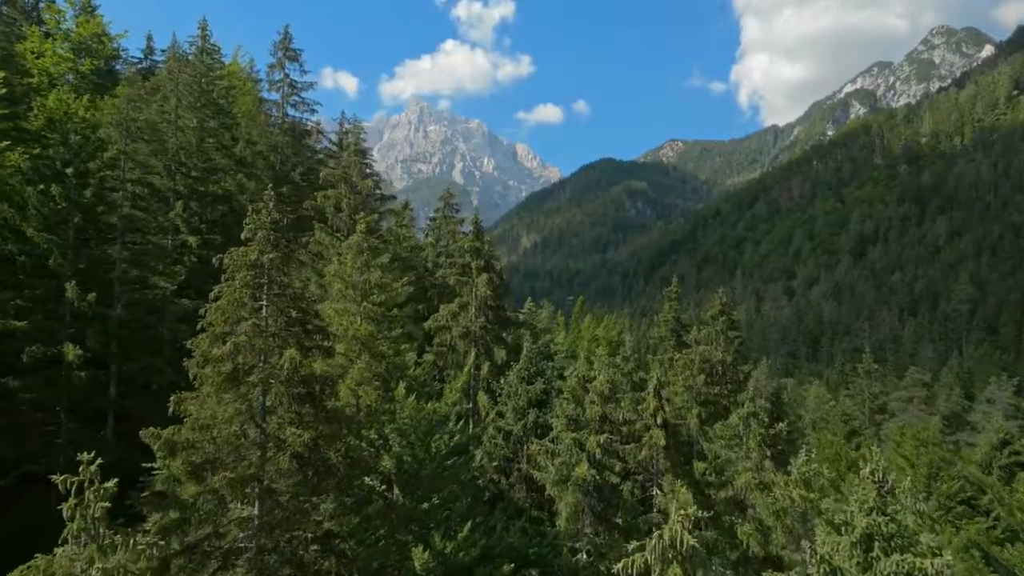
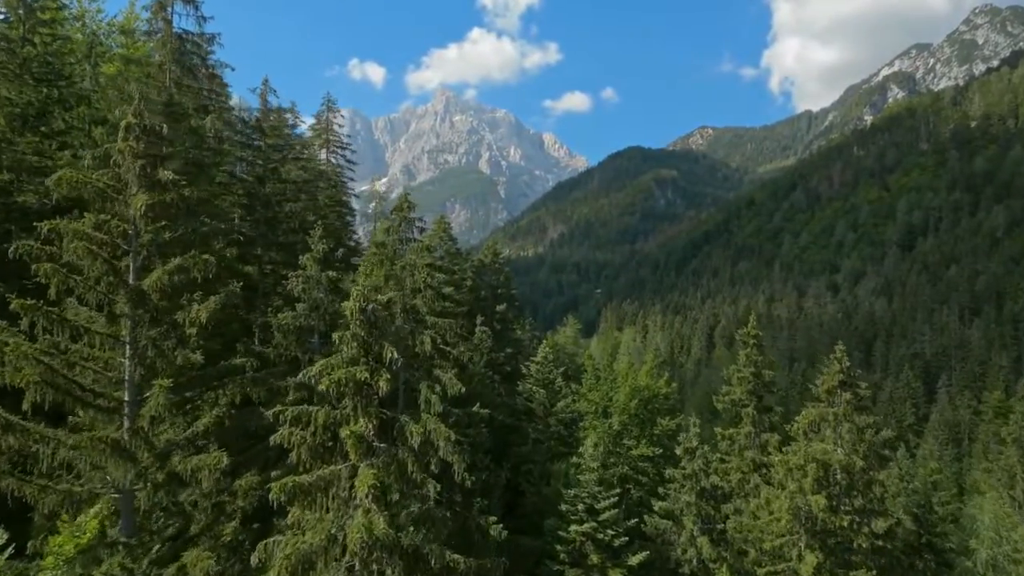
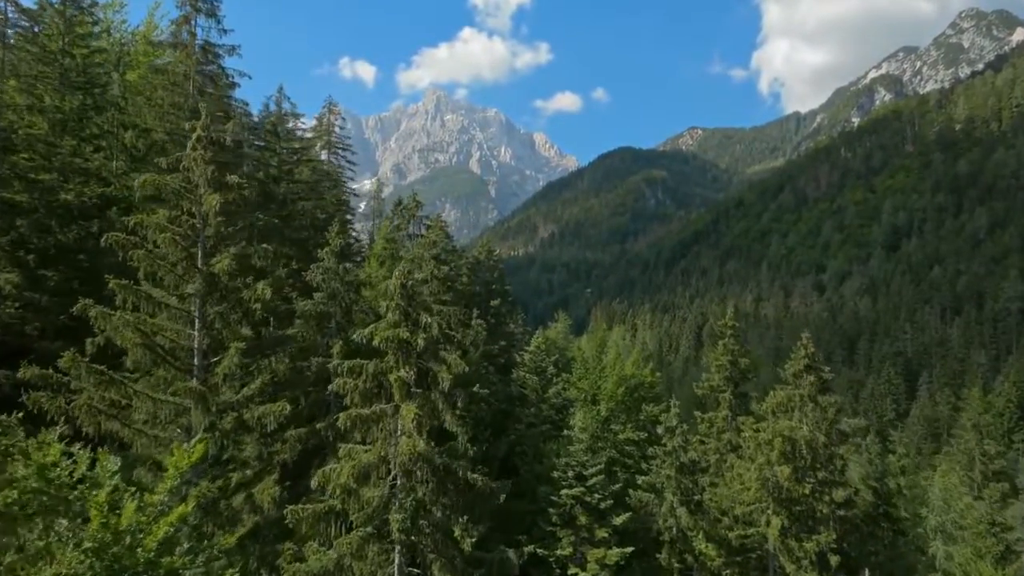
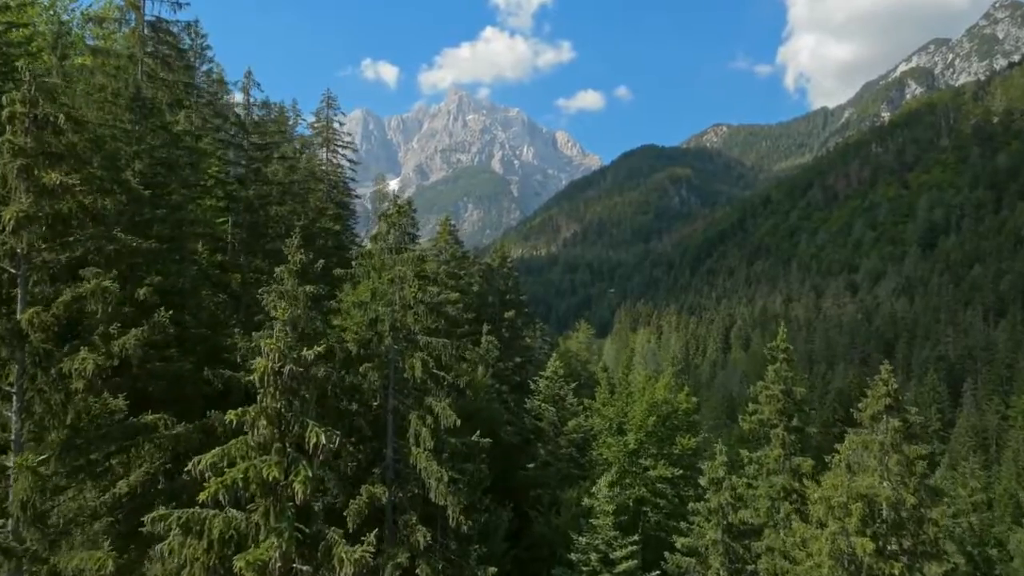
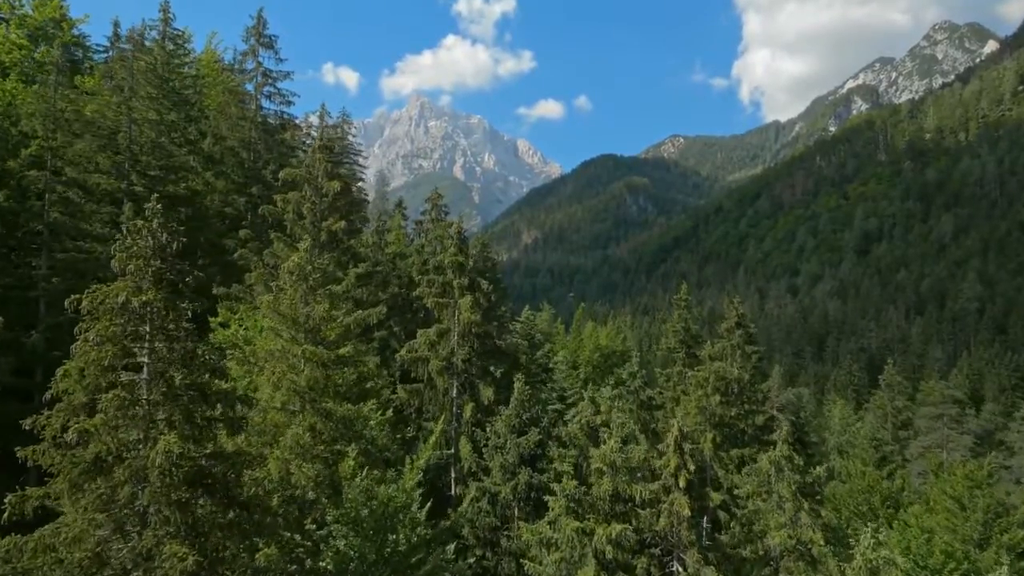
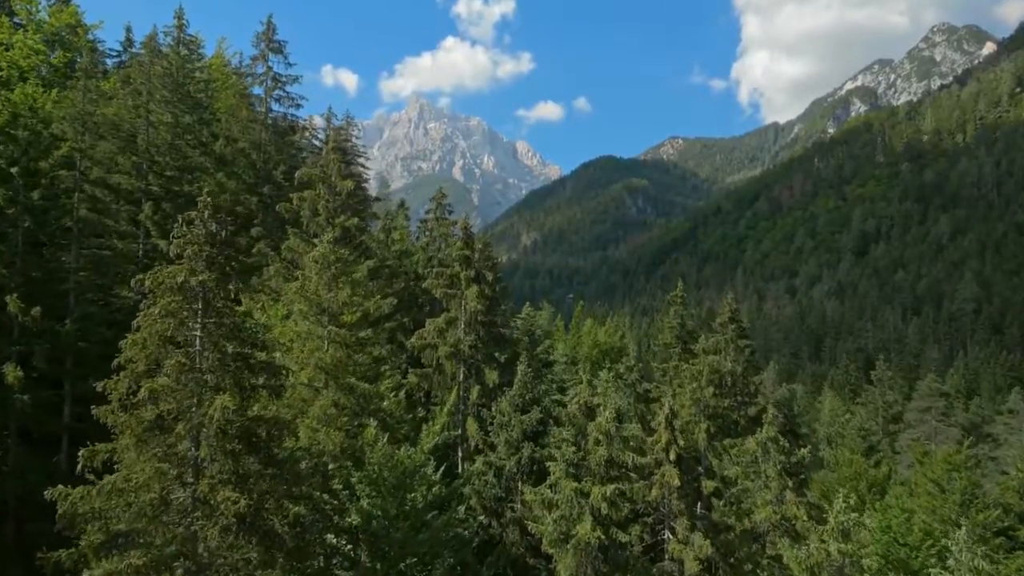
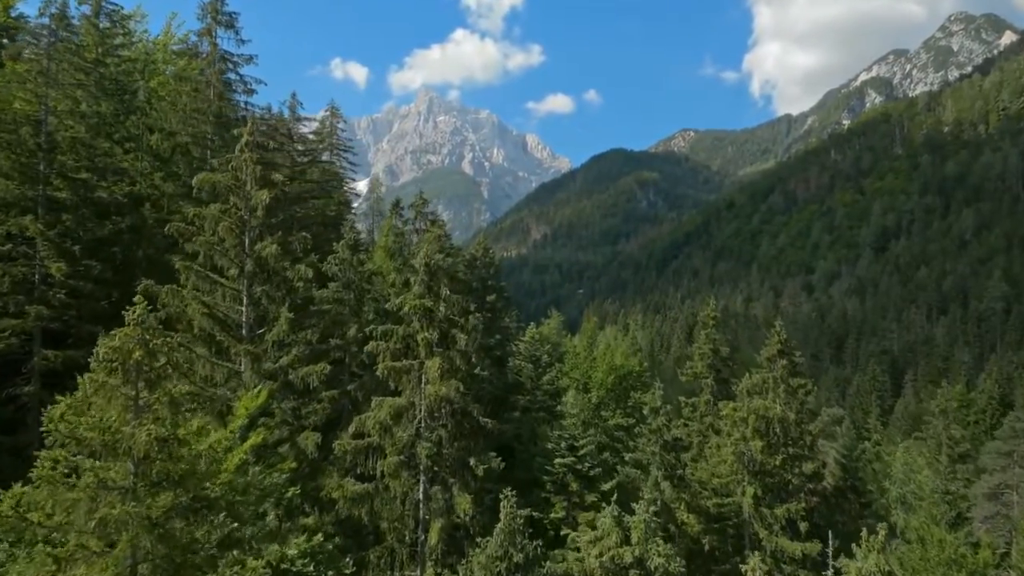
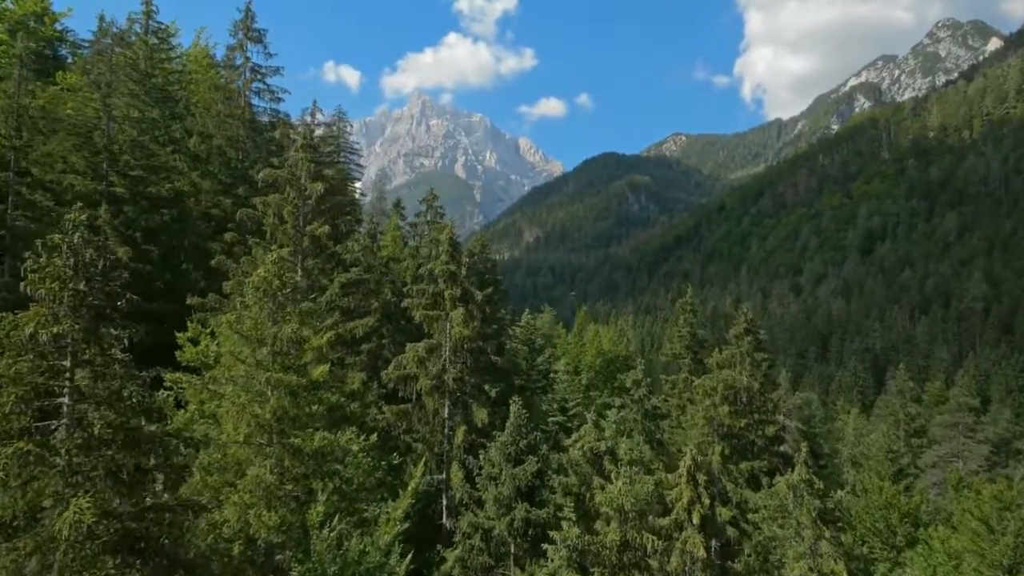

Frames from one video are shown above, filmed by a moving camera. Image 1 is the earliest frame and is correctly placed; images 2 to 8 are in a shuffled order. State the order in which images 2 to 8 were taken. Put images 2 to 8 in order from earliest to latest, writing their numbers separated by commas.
6, 5, 8, 7, 3, 2, 4
